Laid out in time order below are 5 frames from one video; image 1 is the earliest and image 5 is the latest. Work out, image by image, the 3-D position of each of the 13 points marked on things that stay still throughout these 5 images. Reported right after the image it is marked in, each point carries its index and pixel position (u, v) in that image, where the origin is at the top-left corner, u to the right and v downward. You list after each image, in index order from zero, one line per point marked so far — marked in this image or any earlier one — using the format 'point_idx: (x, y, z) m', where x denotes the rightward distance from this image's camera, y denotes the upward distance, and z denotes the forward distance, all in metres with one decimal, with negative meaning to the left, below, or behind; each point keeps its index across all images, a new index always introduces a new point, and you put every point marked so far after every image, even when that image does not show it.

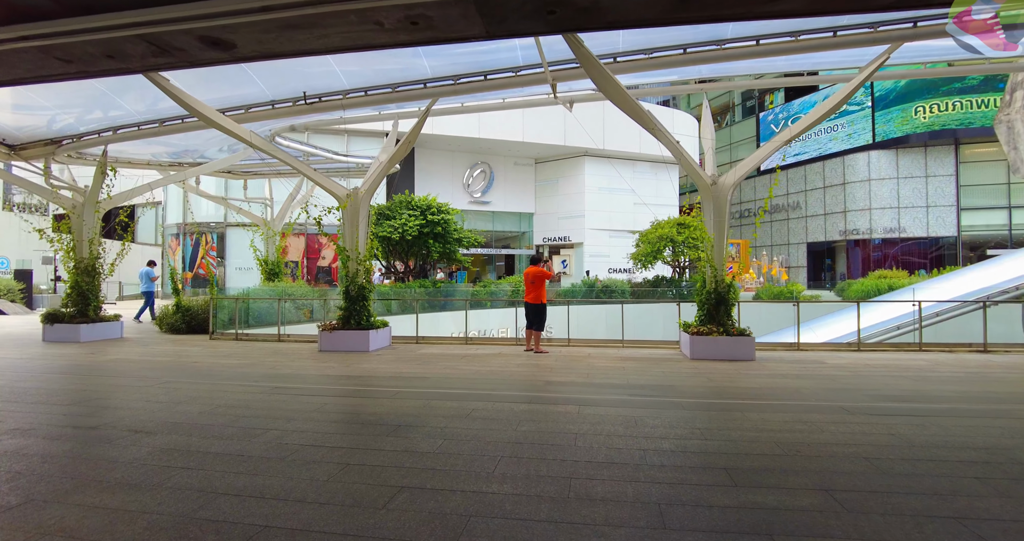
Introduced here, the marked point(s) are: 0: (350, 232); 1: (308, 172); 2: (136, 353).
0: (-3.9, +0.9, +11.8) m
1: (-4.7, +2.3, +11.1) m
2: (-9.2, -1.9, +11.8) m
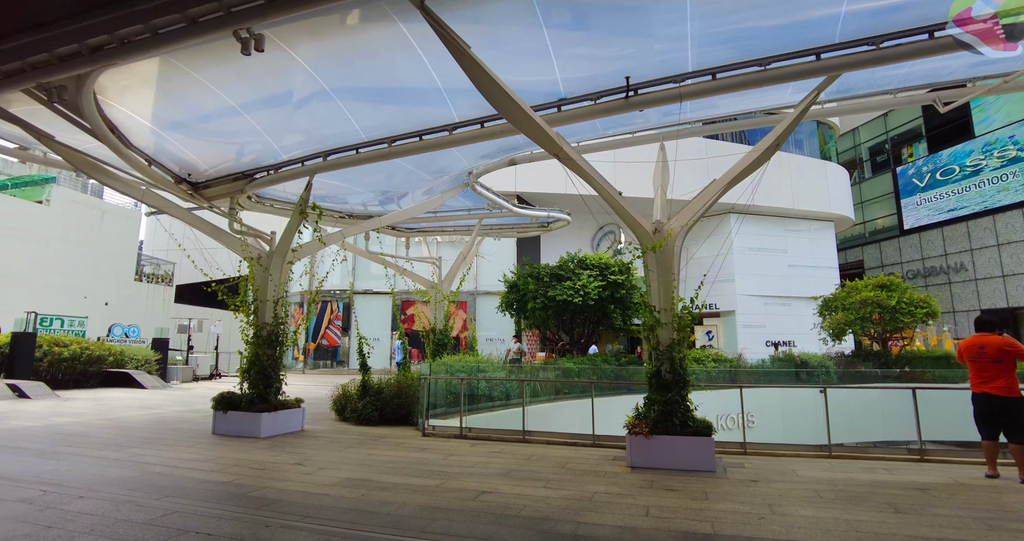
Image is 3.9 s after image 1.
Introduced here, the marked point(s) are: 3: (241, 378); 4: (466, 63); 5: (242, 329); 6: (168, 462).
0: (+2.4, -0.2, +7.9) m
1: (+1.6, +1.2, +7.6) m
2: (-2.8, -3.1, +8.0) m
3: (-5.0, -2.0, +9.2) m
4: (-0.6, +2.5, +5.9) m
5: (-5.1, -1.1, +9.2) m
6: (-5.1, -2.8, +7.1) m
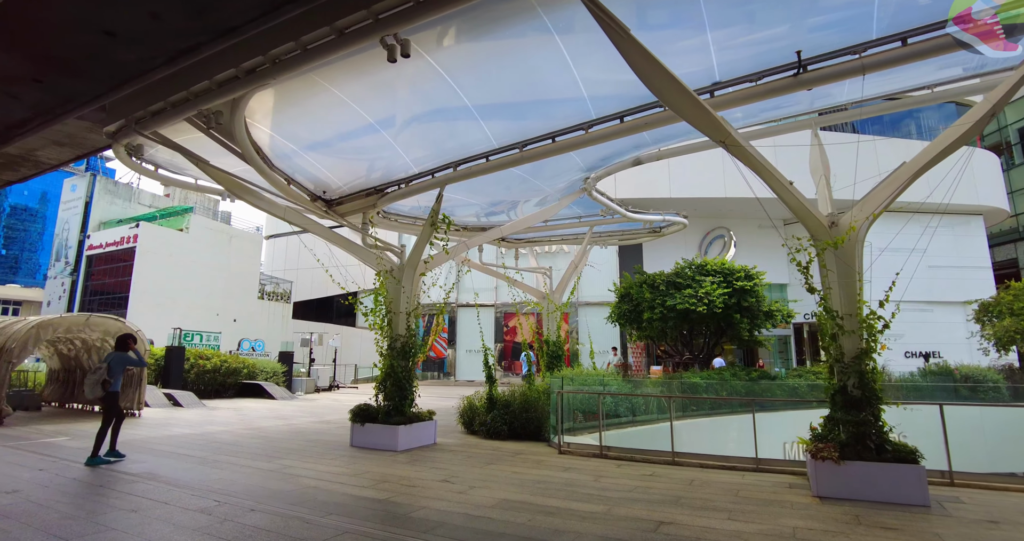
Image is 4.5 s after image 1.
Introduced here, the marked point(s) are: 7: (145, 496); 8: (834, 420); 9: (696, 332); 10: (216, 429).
0: (+4.6, -0.2, +6.8) m
1: (+3.7, +1.2, +6.6) m
2: (-0.4, -3.2, +7.6) m
3: (-2.5, -2.2, +9.2) m
4: (+1.3, +2.5, +5.3) m
5: (-2.5, -1.3, +9.2) m
6: (-2.8, -3.0, +7.1) m
7: (-4.2, -2.6, +5.6) m
8: (+4.4, -2.0, +6.6) m
9: (+6.3, -2.1, +16.5) m
10: (-6.1, -3.3, +10.0) m
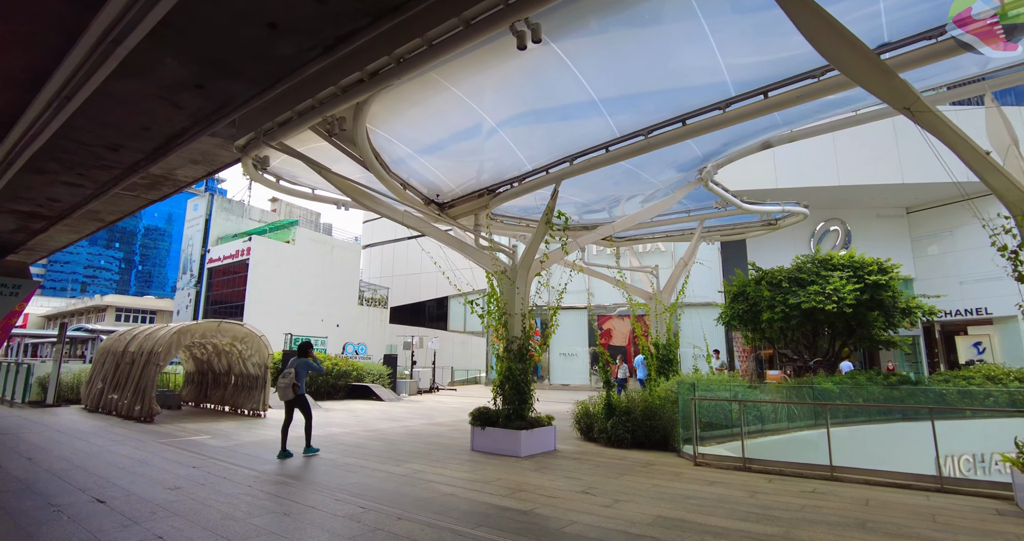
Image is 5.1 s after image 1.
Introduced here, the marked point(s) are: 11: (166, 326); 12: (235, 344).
0: (+6.3, 0.0, +5.5) m
1: (+5.3, +1.4, +5.5) m
2: (+1.6, -3.1, +7.1) m
3: (-0.2, -2.3, +8.9) m
4: (+2.7, +2.7, +4.6) m
5: (-0.3, -1.3, +9.0) m
6: (-0.9, -3.0, +6.9) m
7: (-2.5, -2.6, +5.6) m
8: (+6.2, -1.8, +5.4) m
9: (+9.5, -1.9, +14.9) m
10: (-3.7, -3.4, +10.2) m
11: (-7.4, -1.2, +10.4) m
12: (-6.5, -1.7, +11.3) m
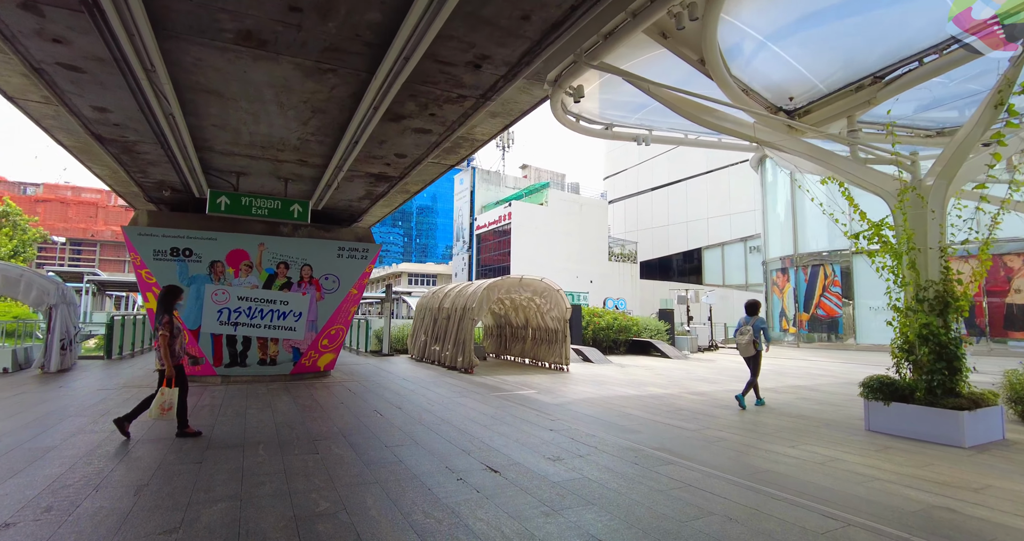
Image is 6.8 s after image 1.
0: (+9.5, +1.2, +0.3) m
1: (+8.5, +2.5, +0.6) m
2: (+6.1, -2.1, +3.9) m
3: (+5.1, -1.1, +6.3) m
4: (+5.6, +3.5, +0.8) m
5: (+5.0, -0.2, +6.3) m
6: (+3.8, -2.1, +4.7) m
7: (+1.8, -1.9, +4.2) m
8: (+9.5, -0.7, +0.3) m
9: (+16.4, +0.3, +7.5) m
10: (+2.6, -2.3, +9.0) m
11: (-0.9, -0.3, +10.5) m
12: (+0.4, -0.7, +11.0) m
